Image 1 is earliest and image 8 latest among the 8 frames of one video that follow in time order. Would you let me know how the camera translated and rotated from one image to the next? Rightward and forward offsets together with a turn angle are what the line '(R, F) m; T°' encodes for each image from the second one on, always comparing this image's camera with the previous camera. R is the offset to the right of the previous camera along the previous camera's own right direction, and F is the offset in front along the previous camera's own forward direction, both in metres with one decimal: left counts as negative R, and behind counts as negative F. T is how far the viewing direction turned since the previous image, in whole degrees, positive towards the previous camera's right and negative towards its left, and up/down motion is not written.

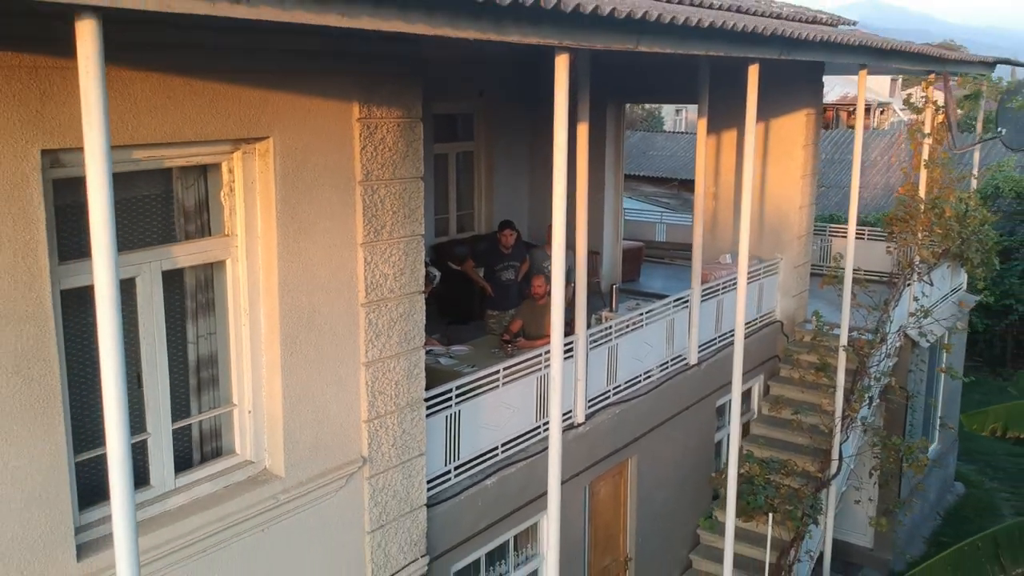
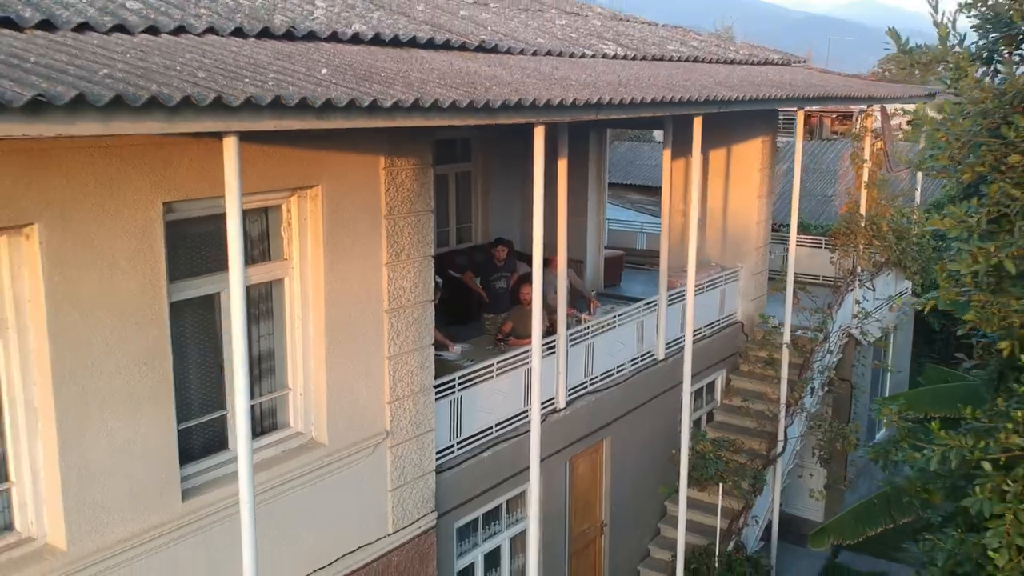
(0.0, -1.5) m; 0°
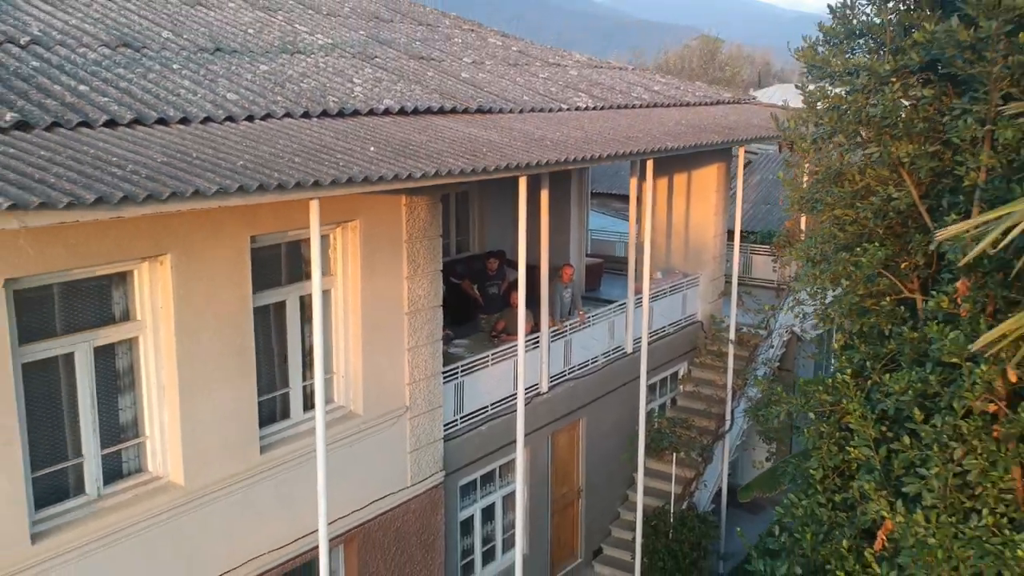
(0.0, -2.0) m; 0°
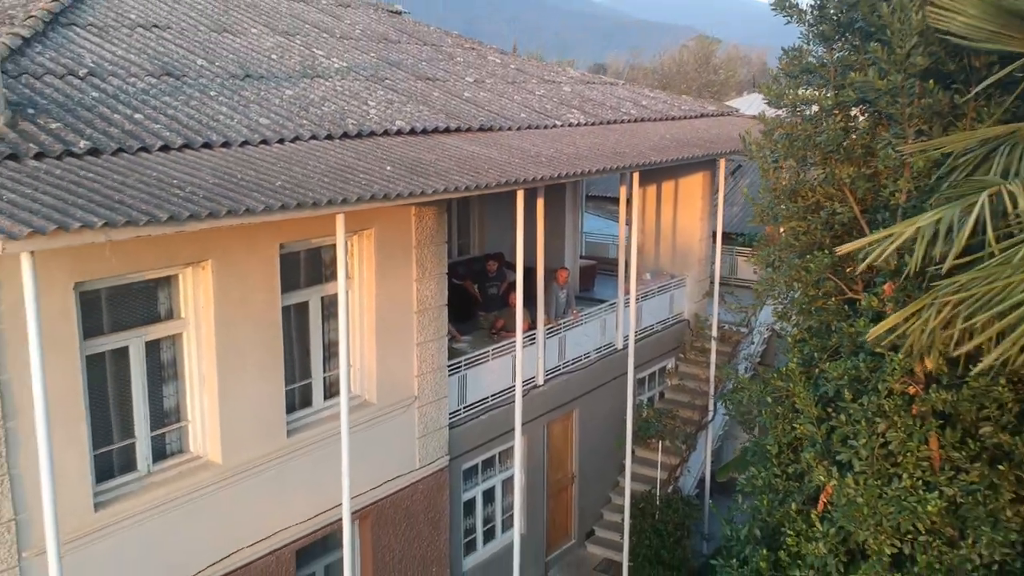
(0.0, -1.0) m; 0°
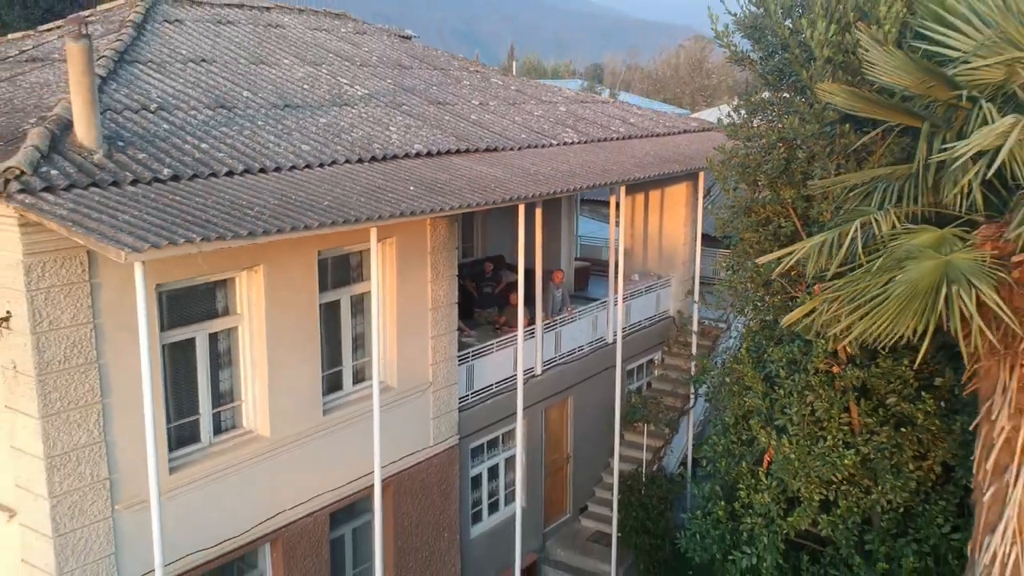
(-0.1, -1.5) m; 0°
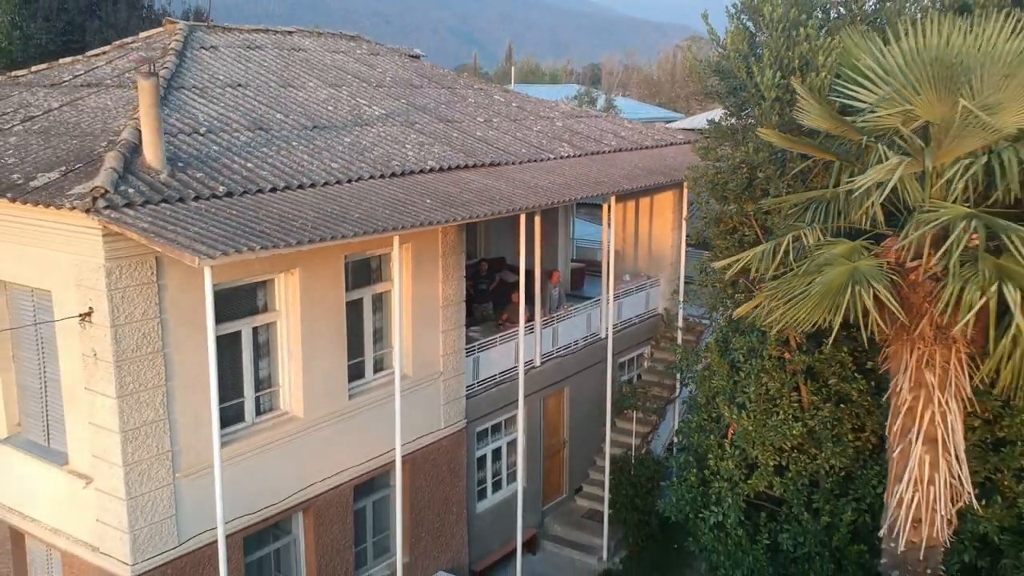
(-0.1, -1.4) m; 0°
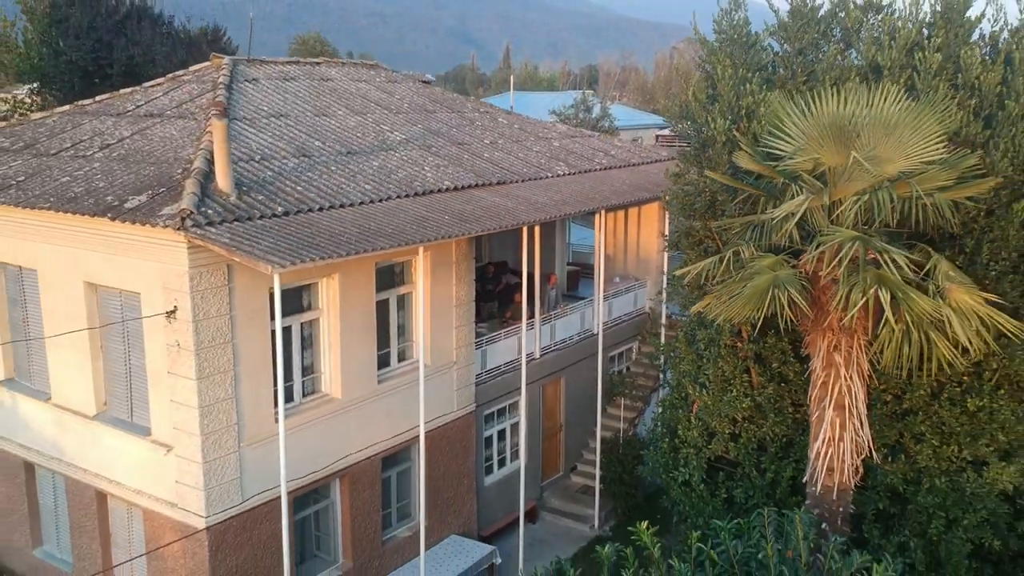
(-0.1, -2.1) m; 0°
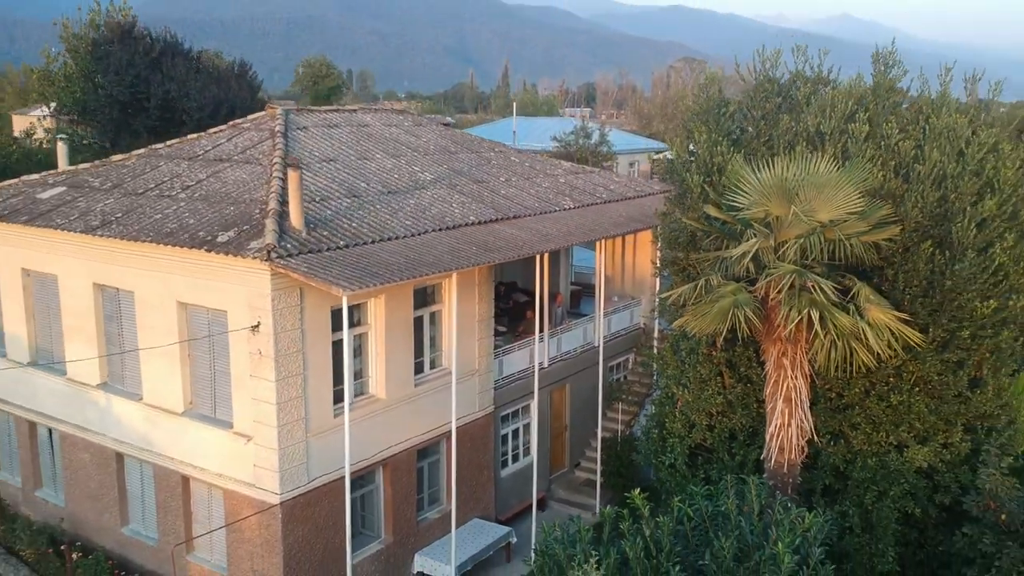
(-0.3, -2.6) m; 0°
